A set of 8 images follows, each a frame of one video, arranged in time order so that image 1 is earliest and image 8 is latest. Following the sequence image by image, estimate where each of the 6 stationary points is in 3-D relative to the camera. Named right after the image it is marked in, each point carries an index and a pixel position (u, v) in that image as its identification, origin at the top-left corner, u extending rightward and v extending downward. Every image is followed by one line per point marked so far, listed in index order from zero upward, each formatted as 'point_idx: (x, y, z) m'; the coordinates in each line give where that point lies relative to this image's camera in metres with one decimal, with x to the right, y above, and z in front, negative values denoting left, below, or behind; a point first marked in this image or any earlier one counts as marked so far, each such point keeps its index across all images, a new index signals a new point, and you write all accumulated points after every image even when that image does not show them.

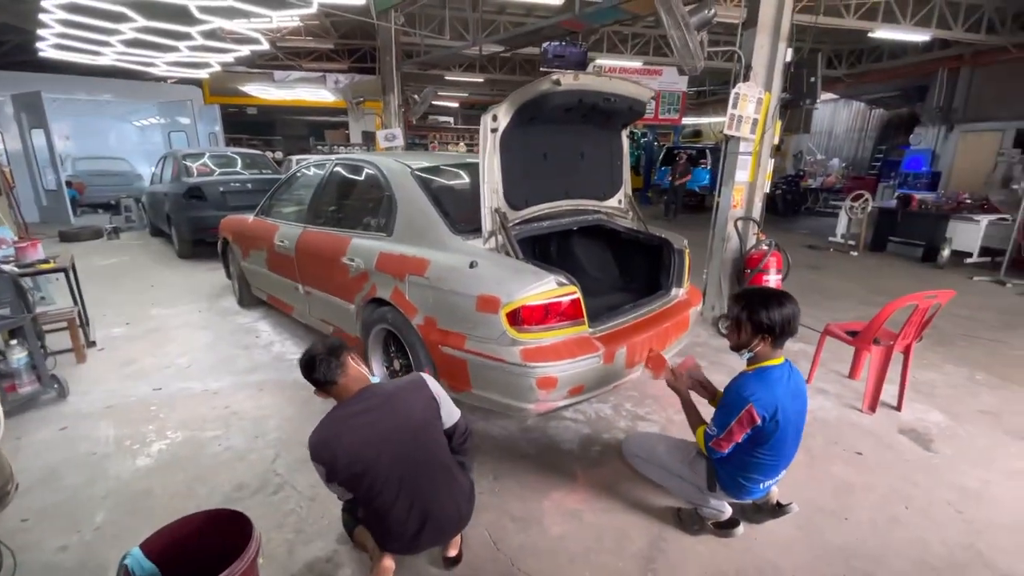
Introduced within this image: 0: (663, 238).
0: (+0.9, +0.3, +2.9) m
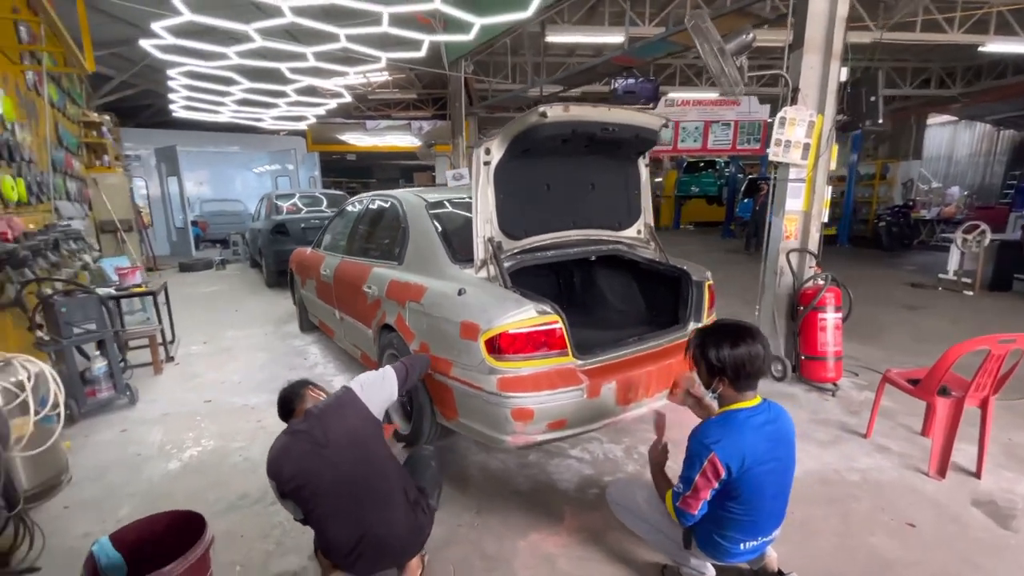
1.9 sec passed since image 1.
0: (+1.0, +0.1, +2.7) m
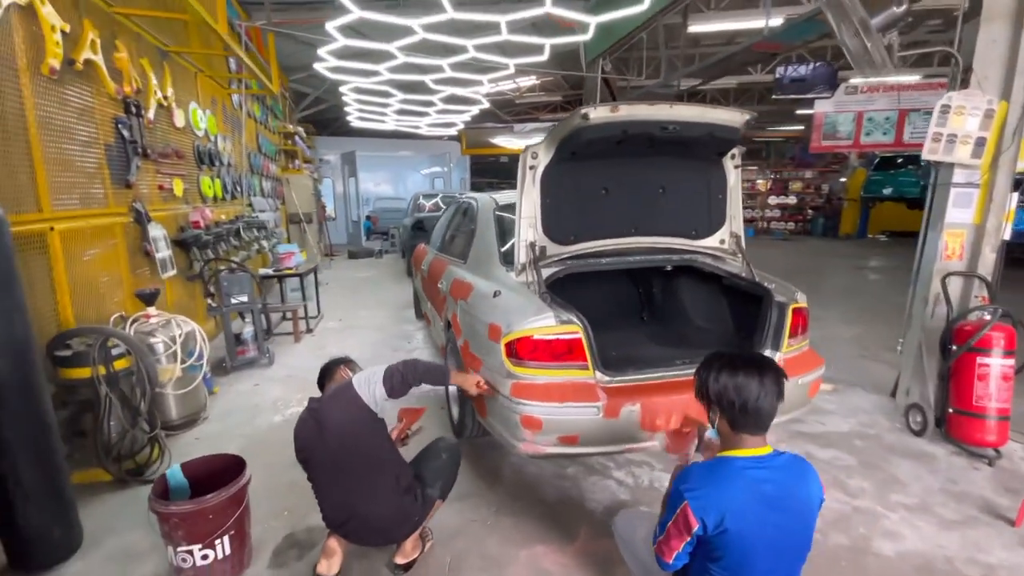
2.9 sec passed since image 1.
0: (+1.2, 0.0, +2.4) m
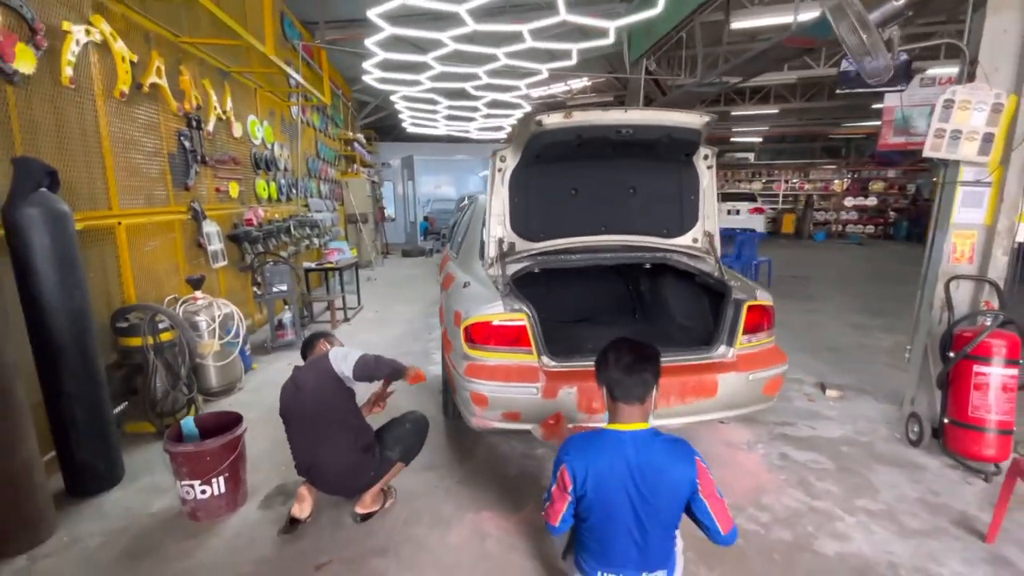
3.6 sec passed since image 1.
0: (+1.1, 0.0, +2.4) m
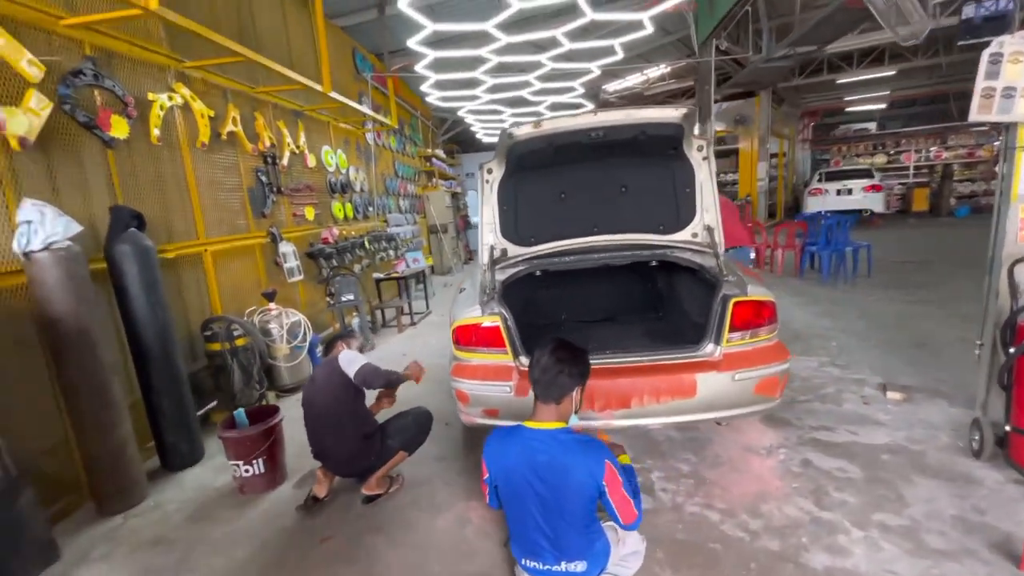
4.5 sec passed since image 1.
0: (+1.0, 0.0, +2.3) m
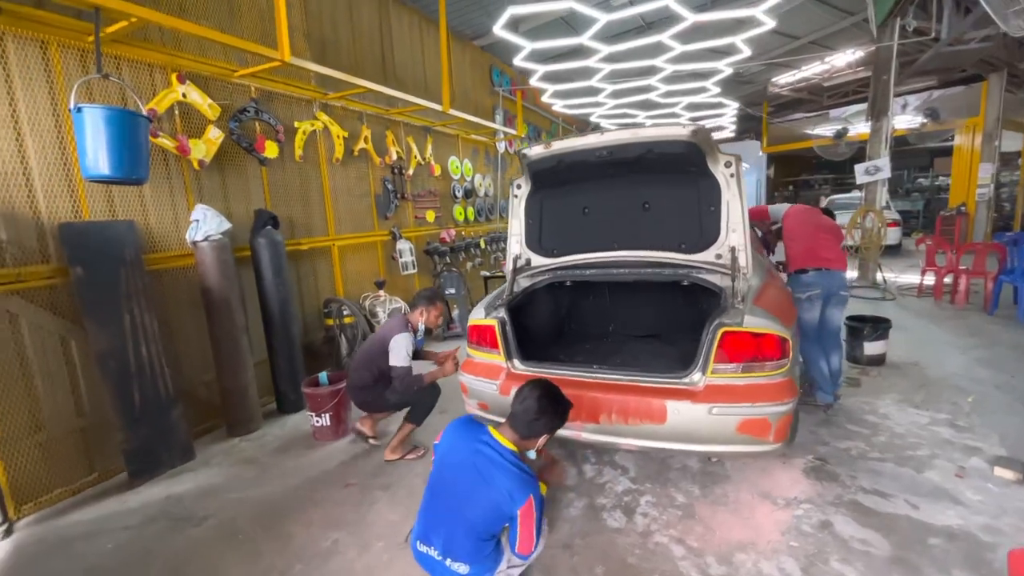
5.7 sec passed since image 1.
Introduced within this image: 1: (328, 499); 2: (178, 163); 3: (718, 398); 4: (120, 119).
0: (+1.0, -0.1, +2.2) m
1: (-1.0, -1.1, +2.6) m
2: (-2.3, +0.9, +3.3) m
3: (+0.8, -0.5, +2.0) m
4: (-2.0, +0.9, +2.5) m
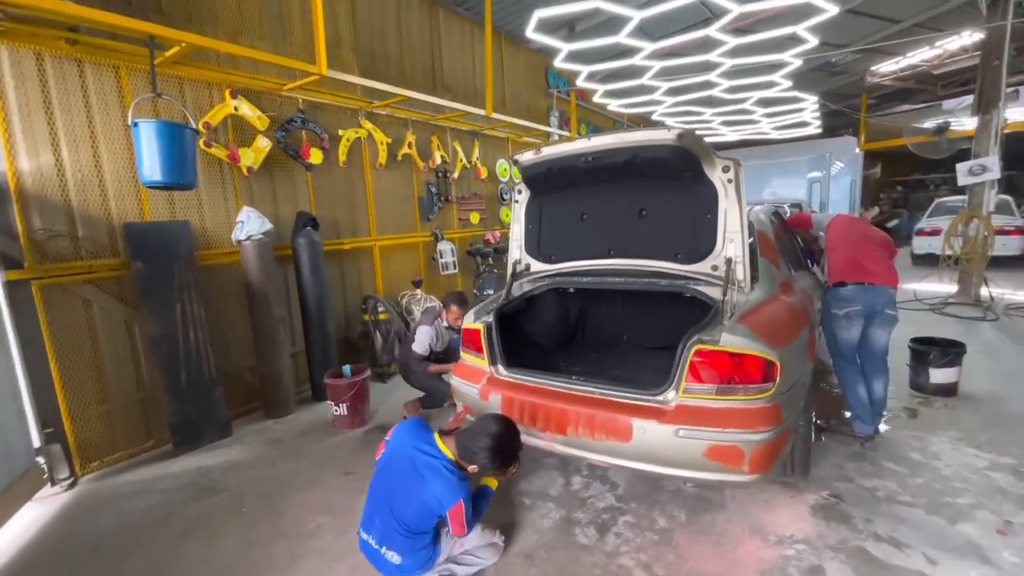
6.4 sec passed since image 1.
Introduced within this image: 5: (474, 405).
0: (+0.8, -0.1, +2.0) m
1: (-1.1, -1.1, +2.8) m
2: (-2.2, +0.9, +3.7) m
3: (+0.7, -0.5, +1.9) m
4: (-2.0, +0.9, +2.8) m
5: (-0.2, -0.6, +2.4) m
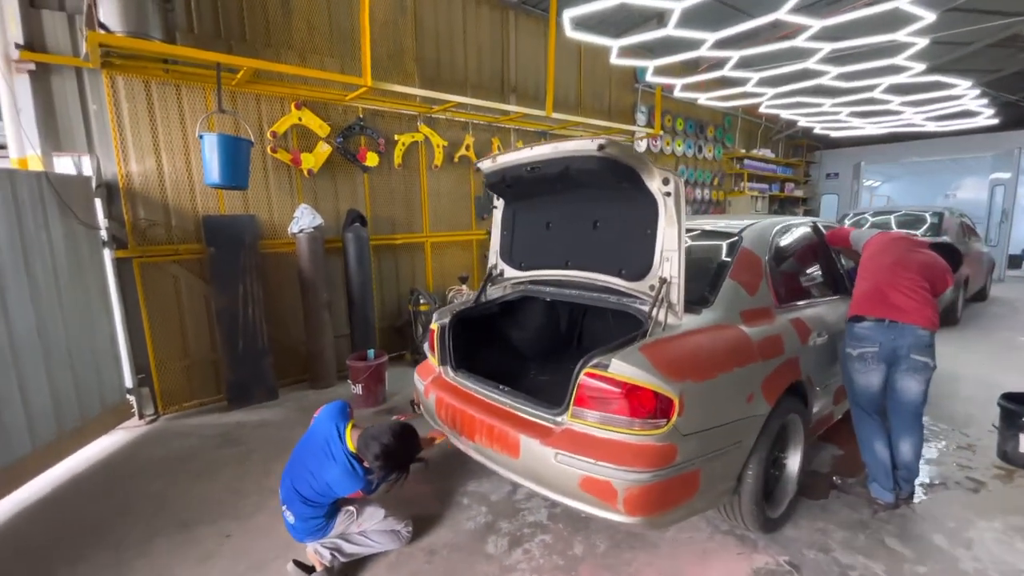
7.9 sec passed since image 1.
0: (+0.4, -0.2, +1.9) m
1: (-1.3, -1.1, +3.1) m
2: (-1.9, +1.0, +4.3) m
3: (+0.2, -0.6, +1.8) m
4: (-2.0, +1.0, +3.4) m
5: (-0.5, -0.6, +2.6) m
